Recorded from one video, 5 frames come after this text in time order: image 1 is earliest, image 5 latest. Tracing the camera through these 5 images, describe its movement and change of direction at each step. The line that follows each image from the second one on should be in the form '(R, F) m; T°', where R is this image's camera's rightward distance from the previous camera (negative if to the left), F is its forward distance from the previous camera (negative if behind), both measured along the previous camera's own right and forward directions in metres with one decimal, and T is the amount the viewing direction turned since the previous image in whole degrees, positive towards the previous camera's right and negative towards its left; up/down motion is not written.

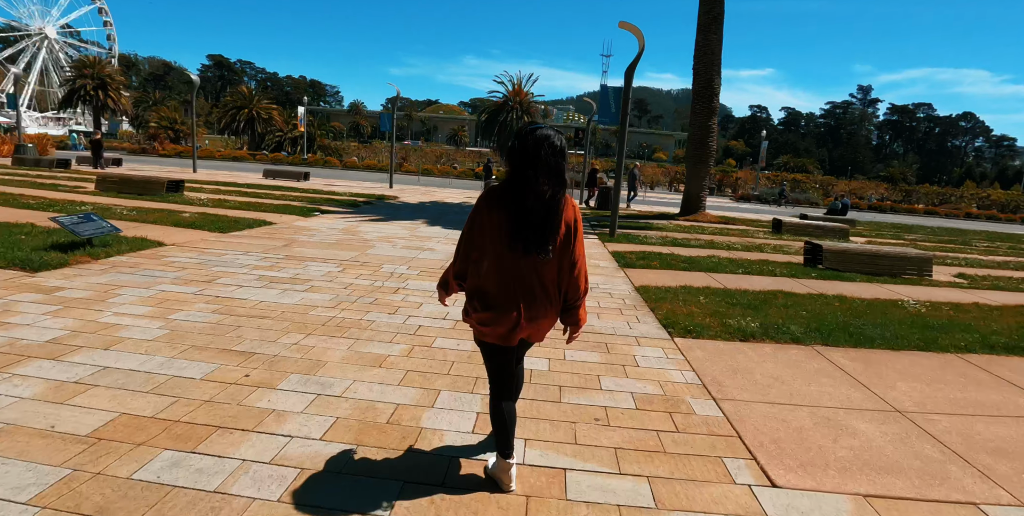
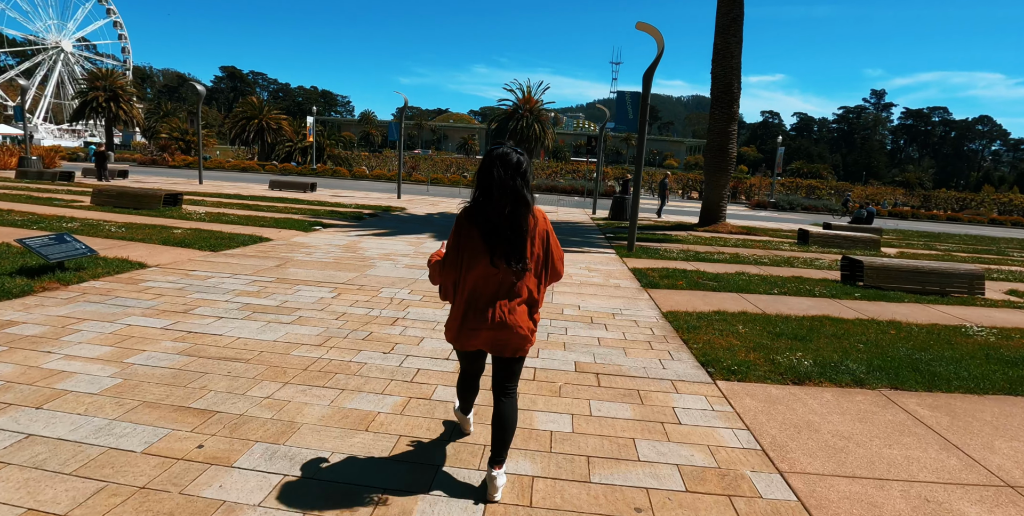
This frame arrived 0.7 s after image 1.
(0.0, +0.7) m; -1°
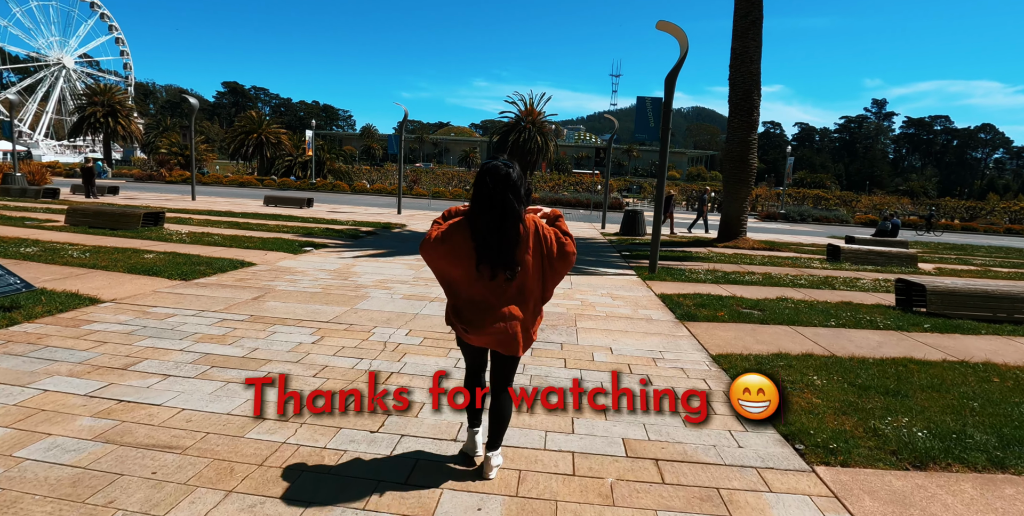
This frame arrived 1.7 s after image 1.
(-0.2, +1.1) m; 0°
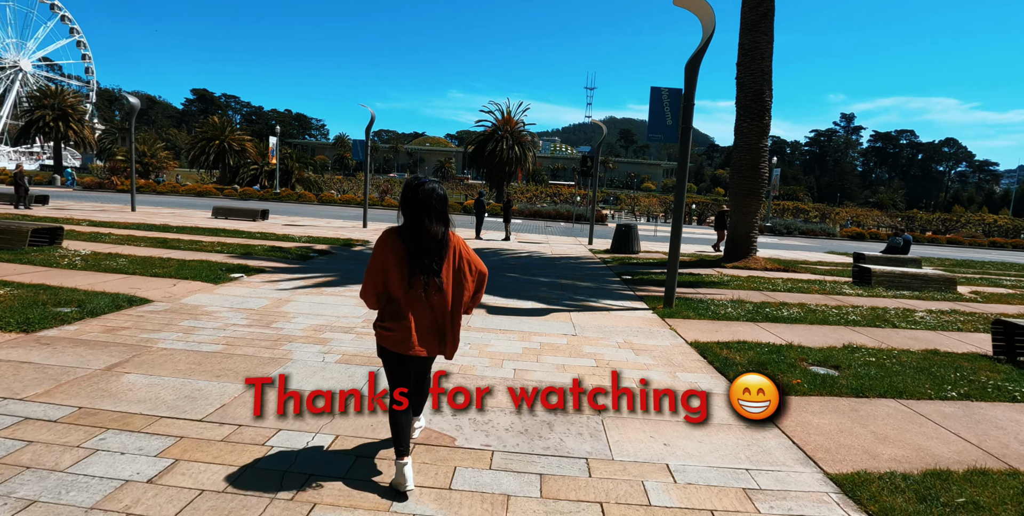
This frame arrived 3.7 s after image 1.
(-0.1, +2.2) m; +3°
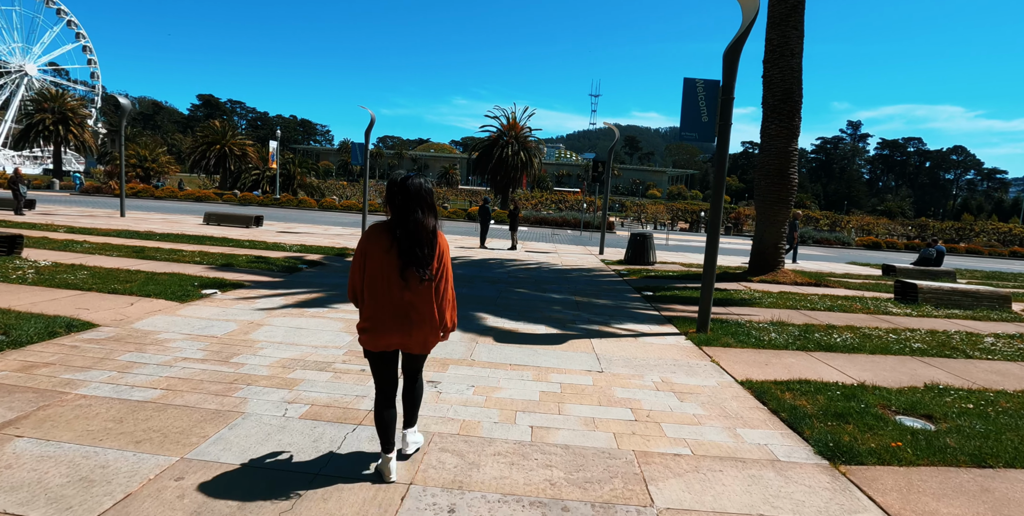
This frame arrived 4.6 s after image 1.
(-0.1, +1.1) m; 0°
